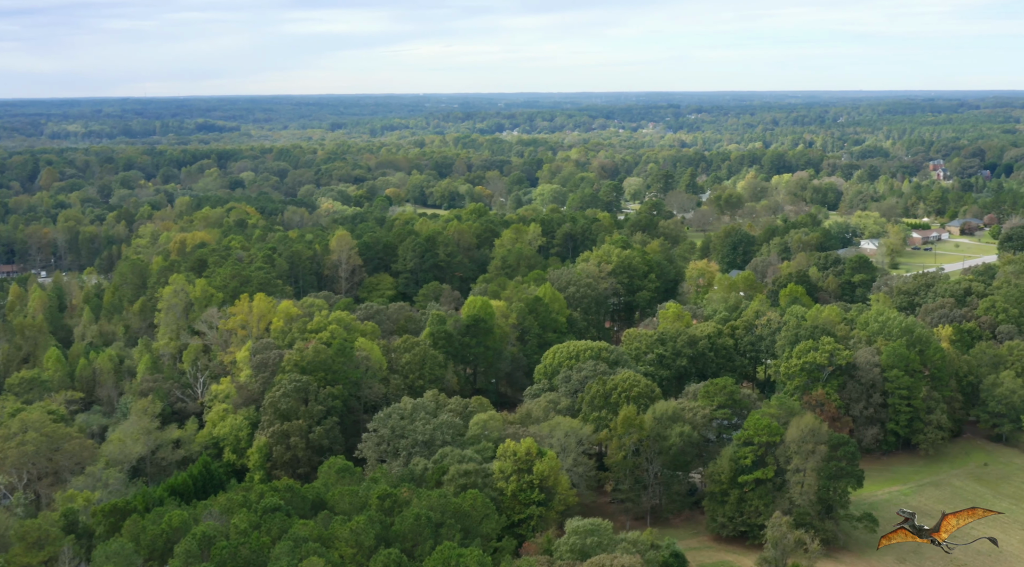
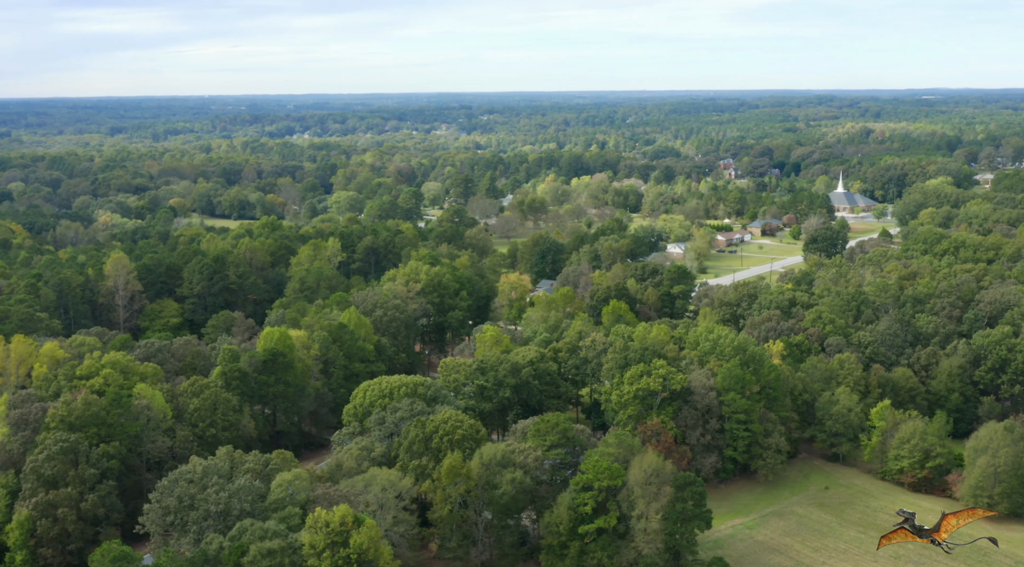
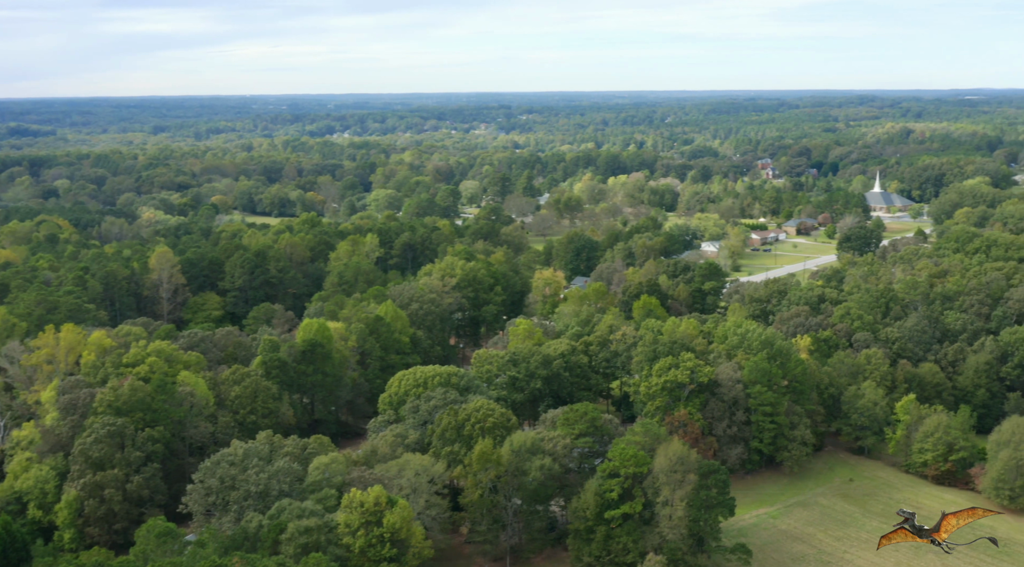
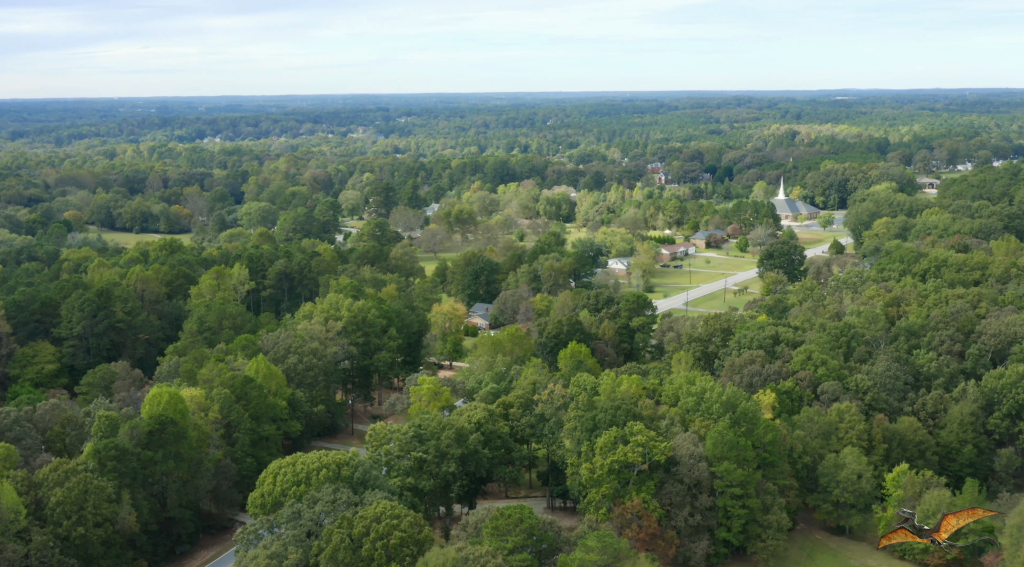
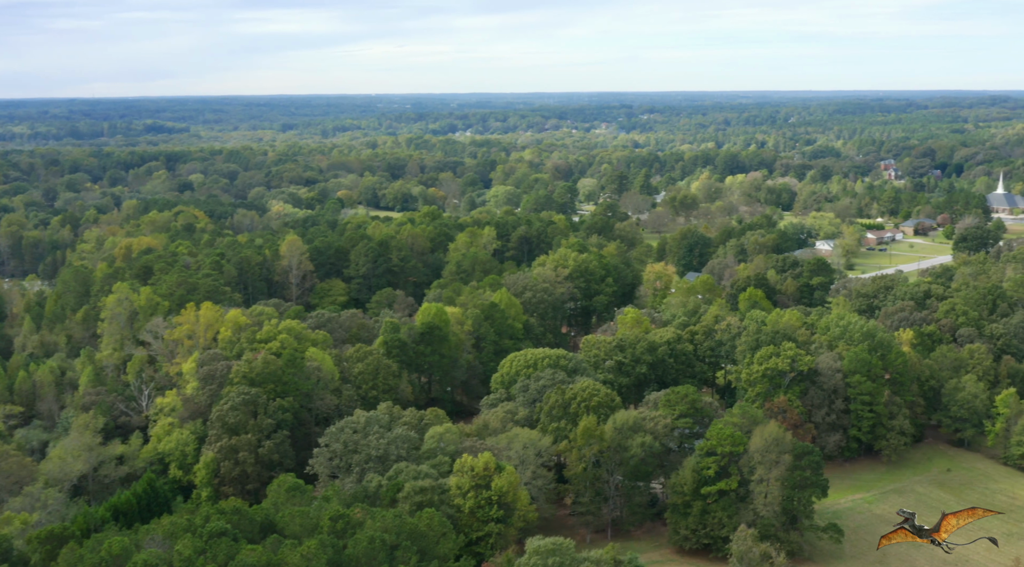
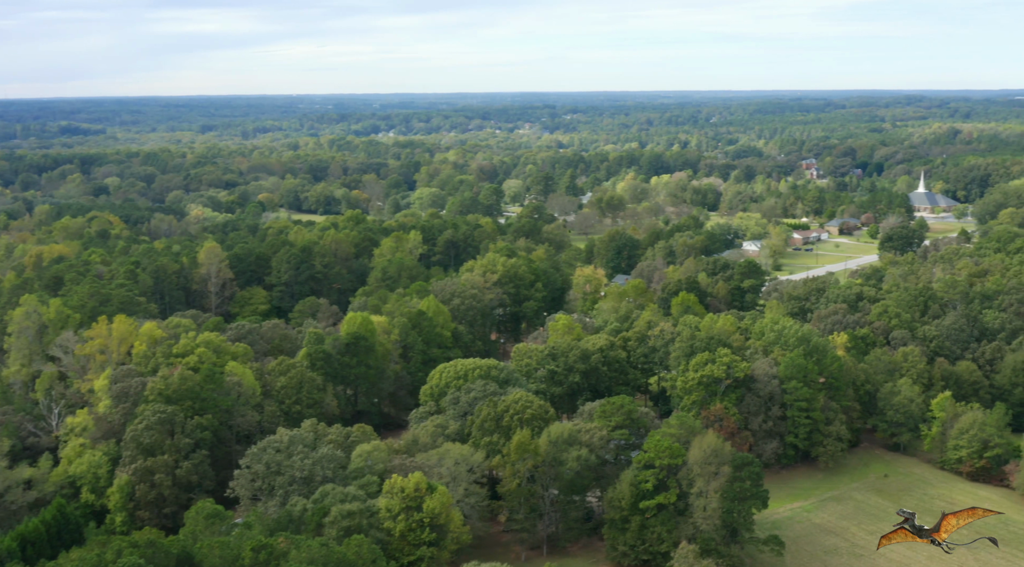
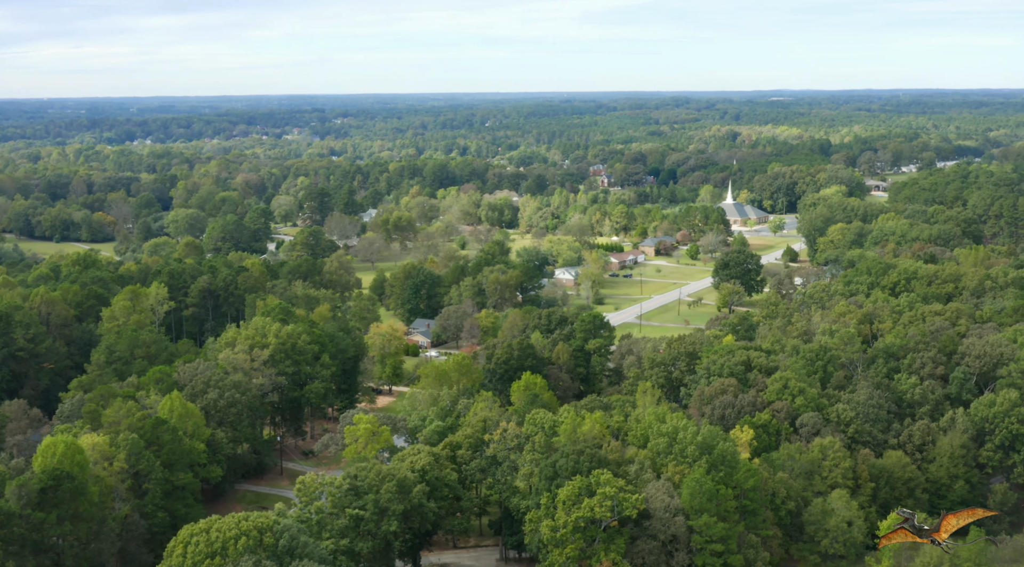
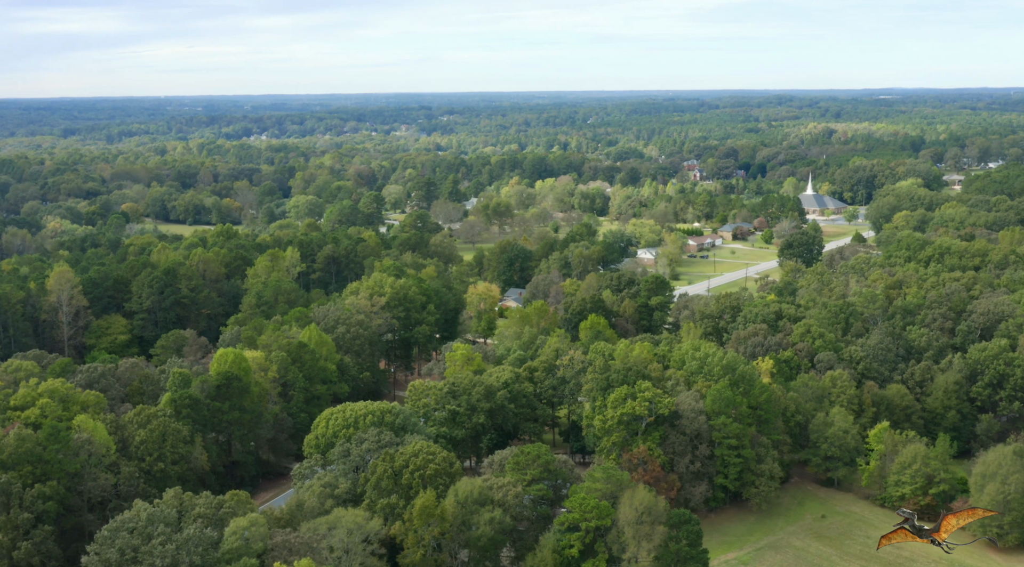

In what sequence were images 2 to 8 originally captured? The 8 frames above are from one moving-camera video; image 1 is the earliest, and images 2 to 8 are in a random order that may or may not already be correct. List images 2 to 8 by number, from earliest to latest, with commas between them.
5, 6, 3, 2, 8, 4, 7
